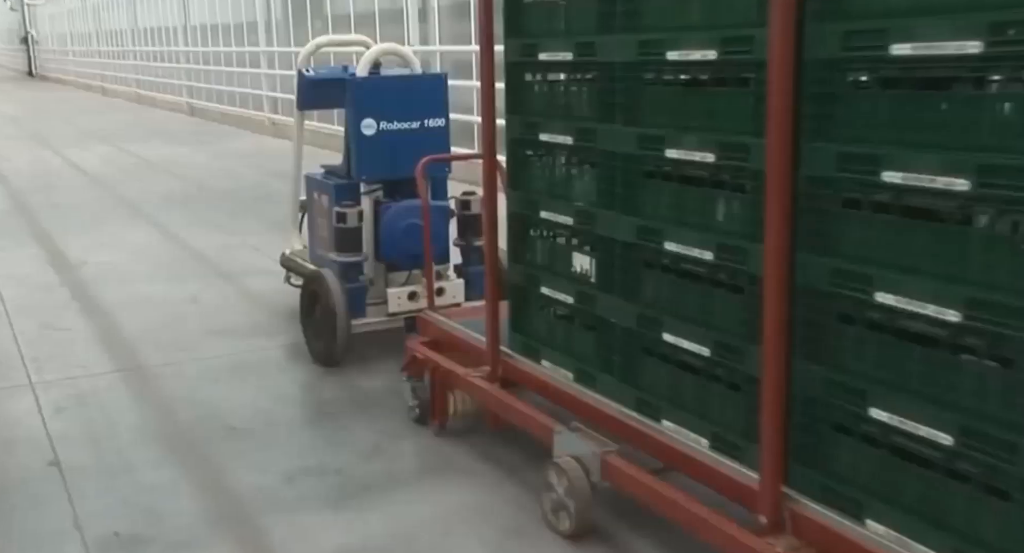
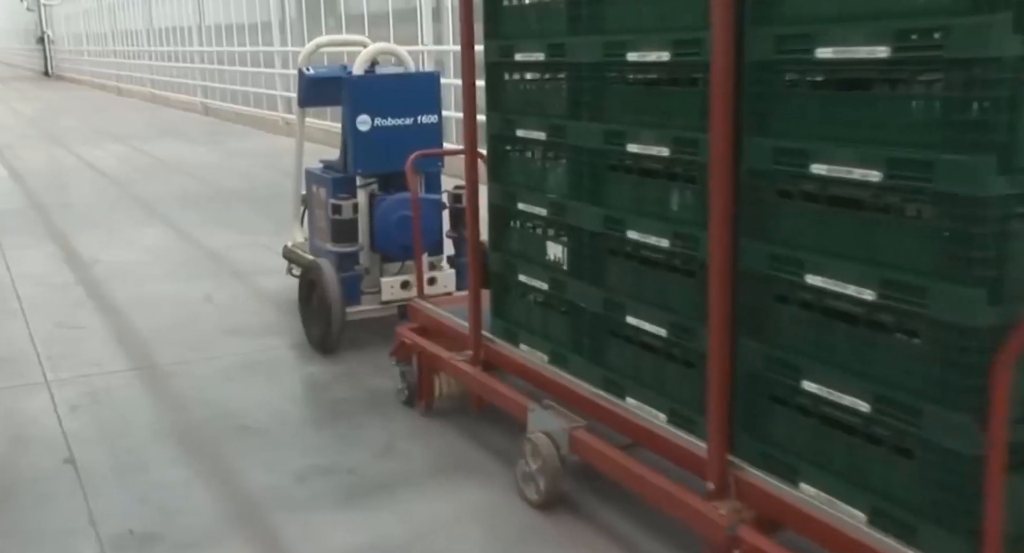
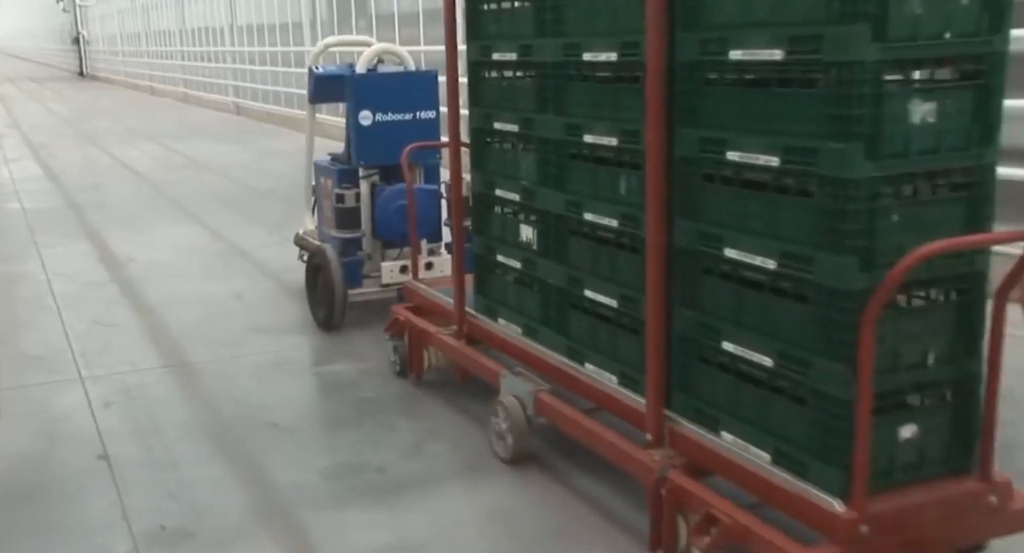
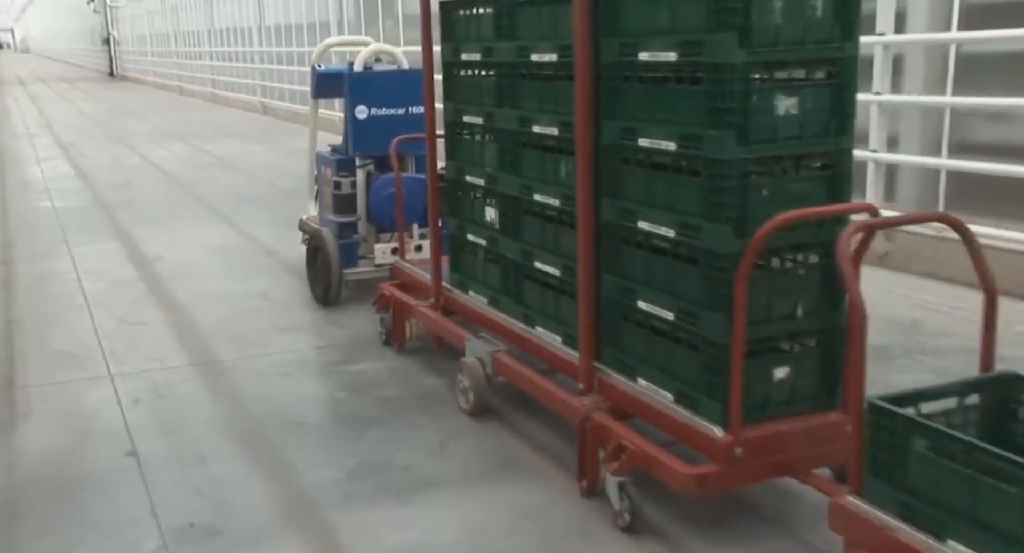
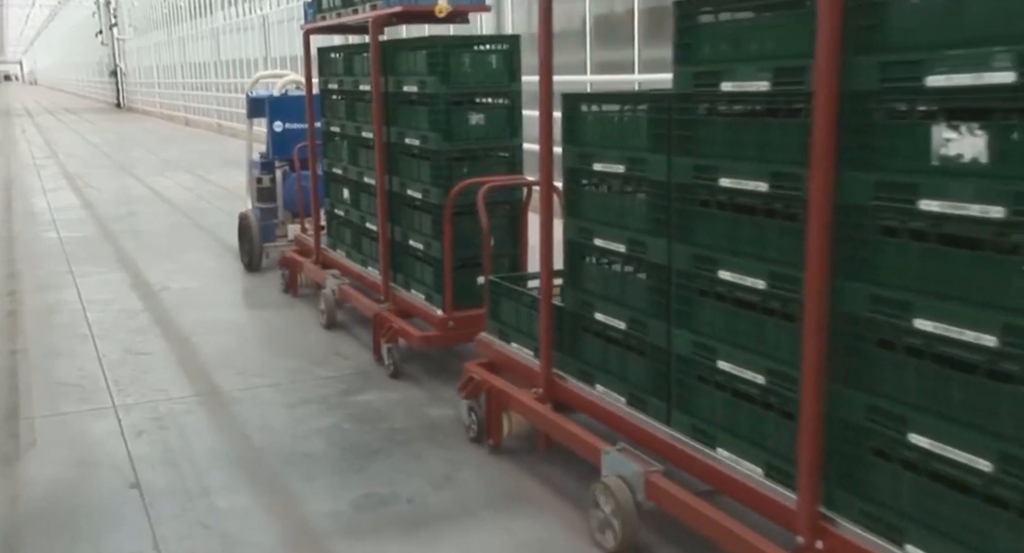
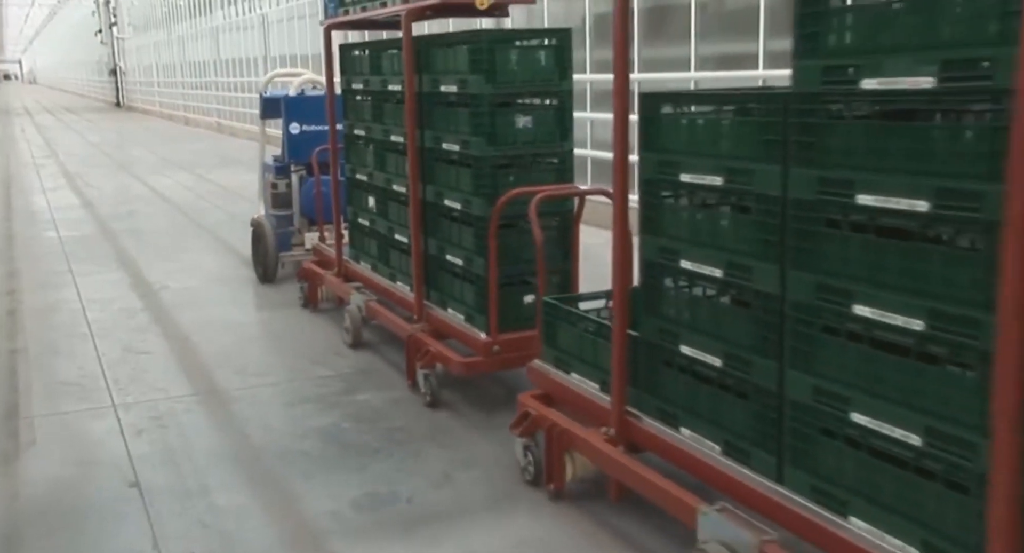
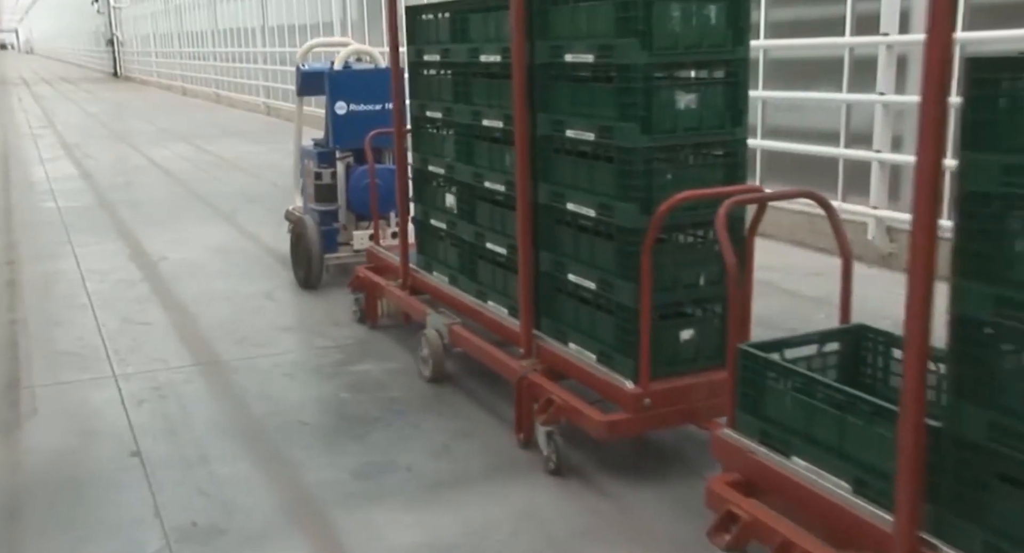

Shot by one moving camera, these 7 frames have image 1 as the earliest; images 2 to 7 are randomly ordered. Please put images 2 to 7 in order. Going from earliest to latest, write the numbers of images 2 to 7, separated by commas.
2, 3, 4, 7, 6, 5
